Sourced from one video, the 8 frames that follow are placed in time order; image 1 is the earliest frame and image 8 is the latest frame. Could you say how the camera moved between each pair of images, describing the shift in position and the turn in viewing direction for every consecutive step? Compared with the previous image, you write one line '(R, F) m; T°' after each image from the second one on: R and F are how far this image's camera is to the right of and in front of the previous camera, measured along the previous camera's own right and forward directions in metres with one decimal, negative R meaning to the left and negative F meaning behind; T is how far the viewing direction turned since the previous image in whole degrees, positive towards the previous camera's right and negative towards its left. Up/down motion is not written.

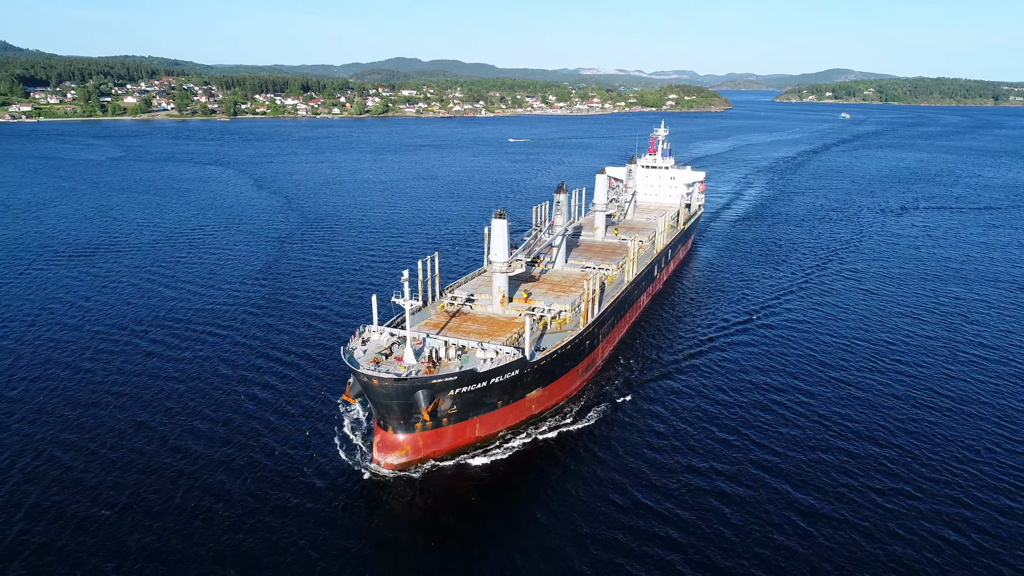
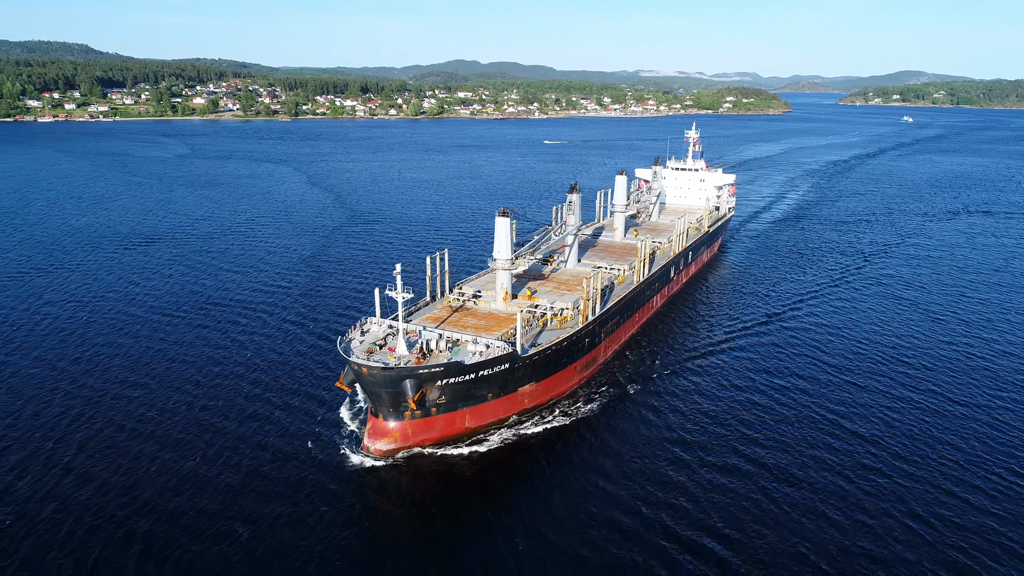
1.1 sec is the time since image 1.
(+2.3, -0.6) m; -5°
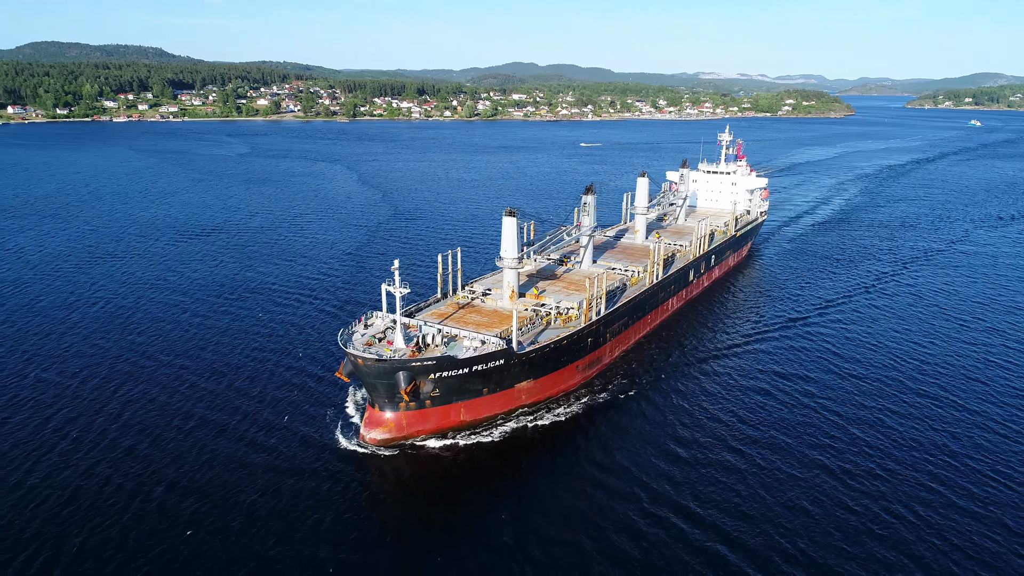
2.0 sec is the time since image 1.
(+2.2, -0.5) m; -4°
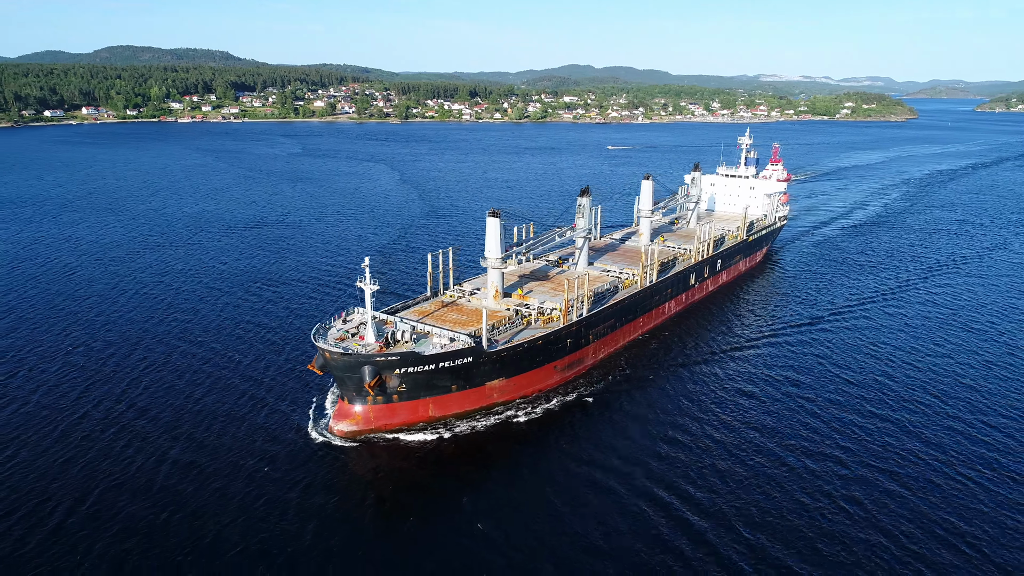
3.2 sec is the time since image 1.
(+3.2, -0.3) m; -4°
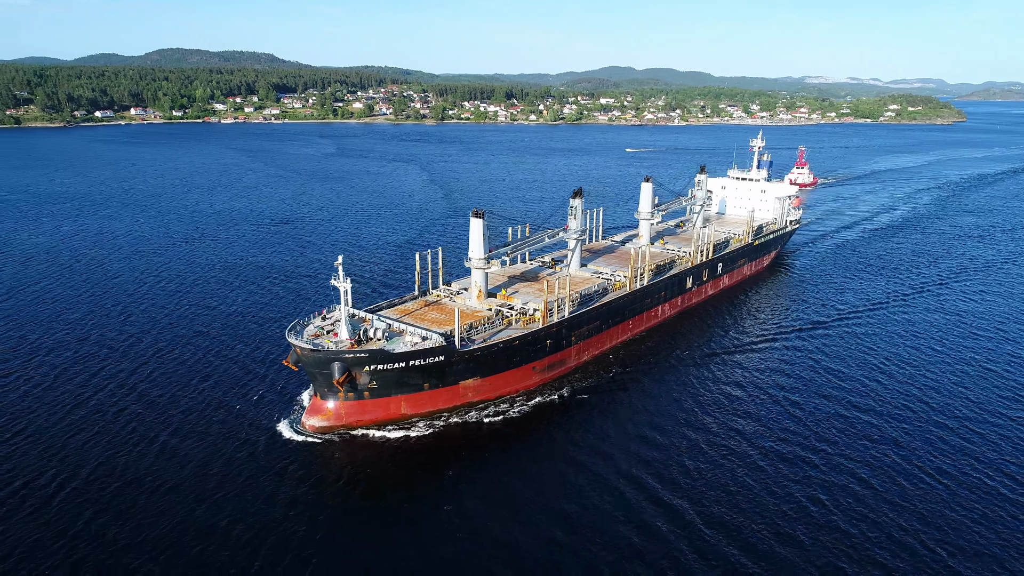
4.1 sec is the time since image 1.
(+2.5, 0.0) m; -3°
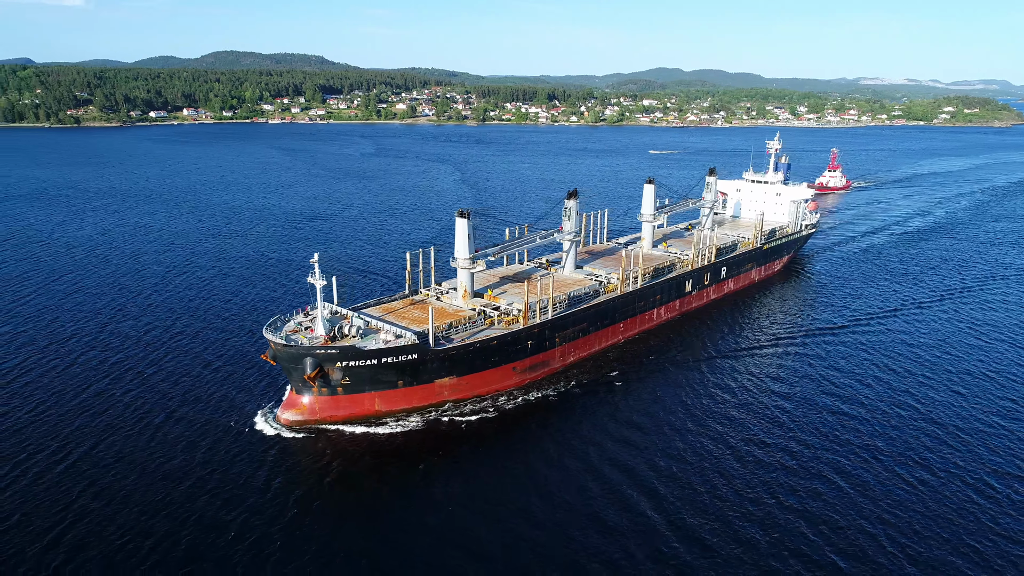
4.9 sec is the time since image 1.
(+2.7, +0.1) m; -4°
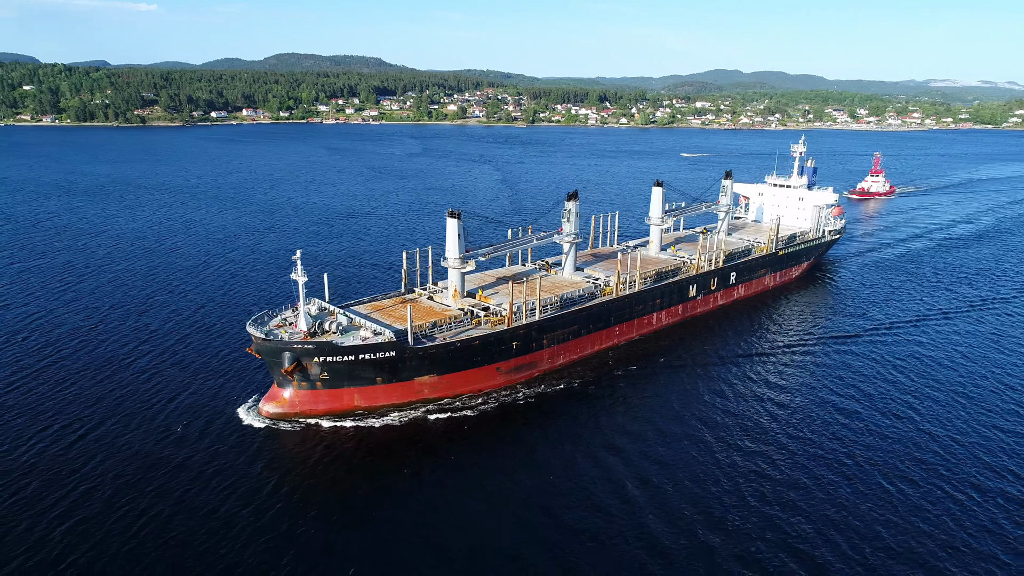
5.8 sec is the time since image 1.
(+2.8, +0.2) m; -4°
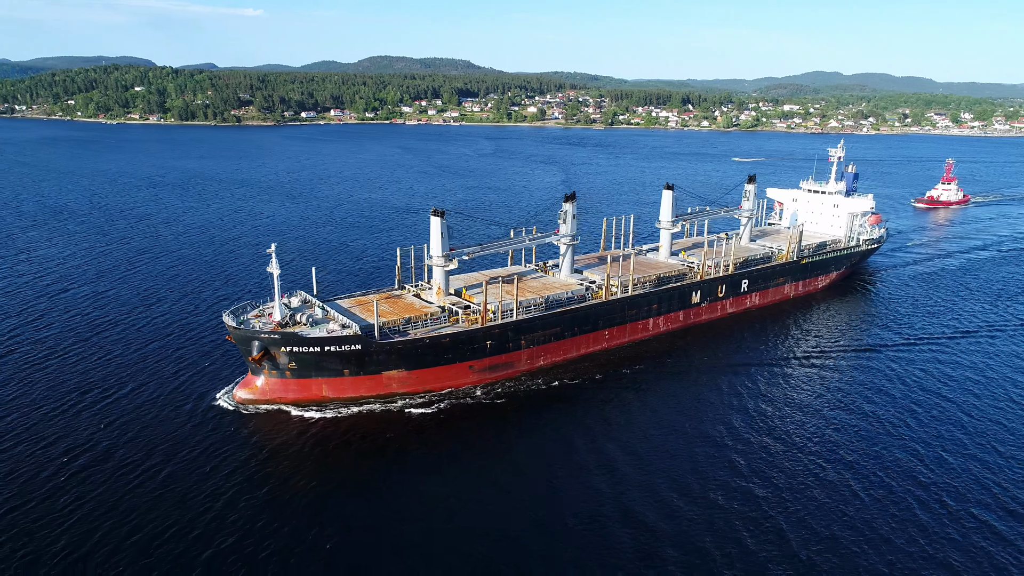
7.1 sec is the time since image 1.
(+4.6, +0.4) m; -7°
